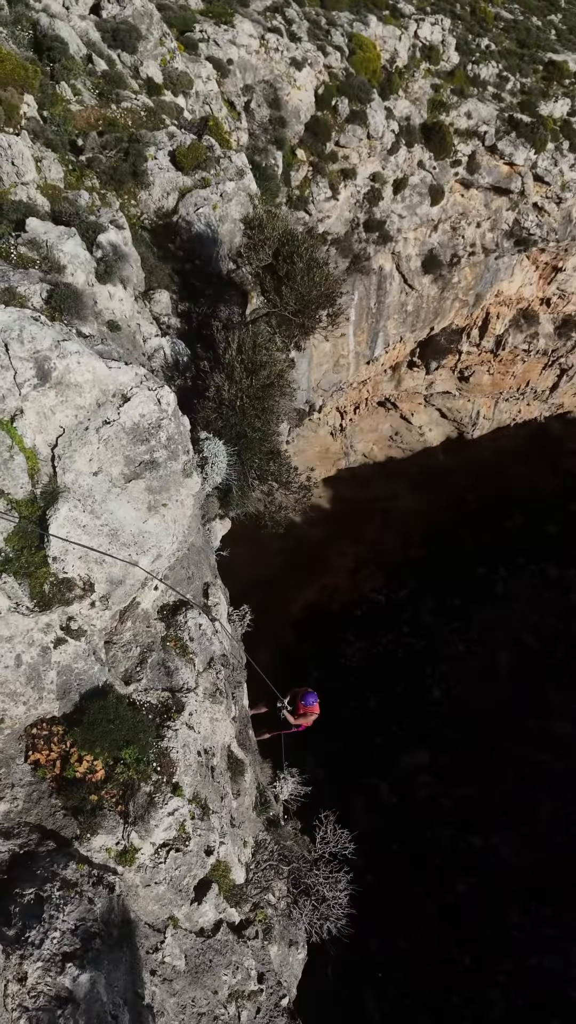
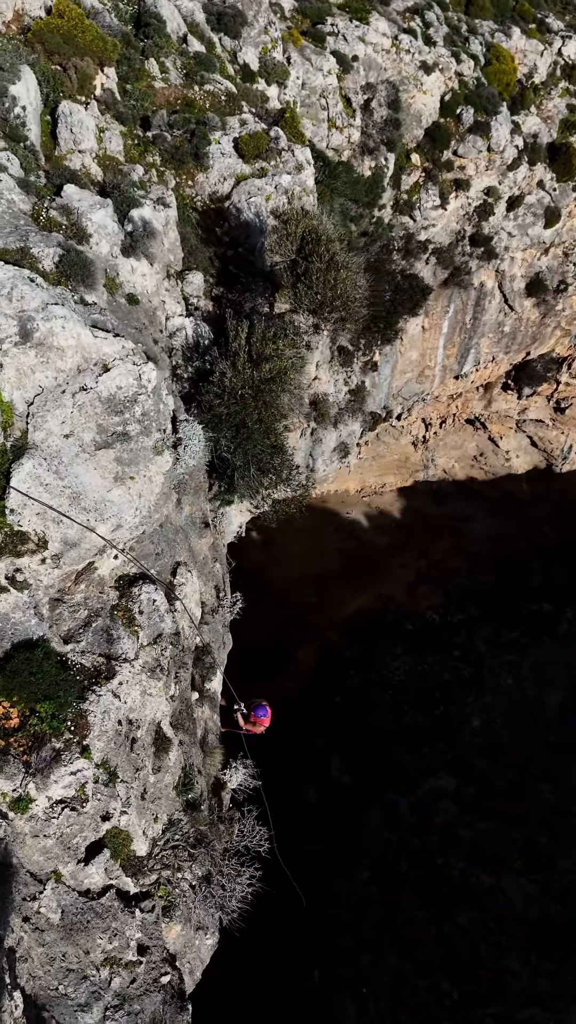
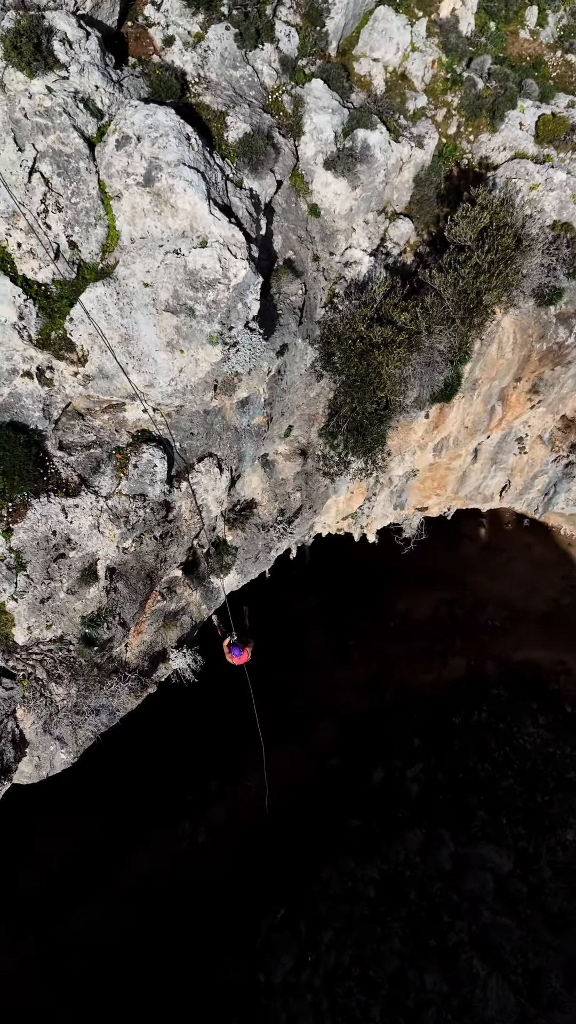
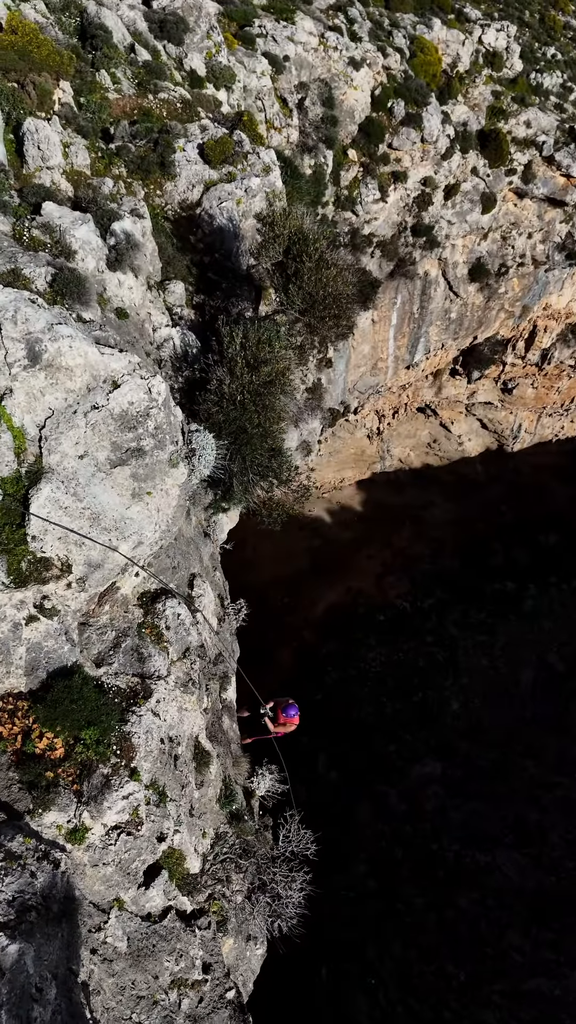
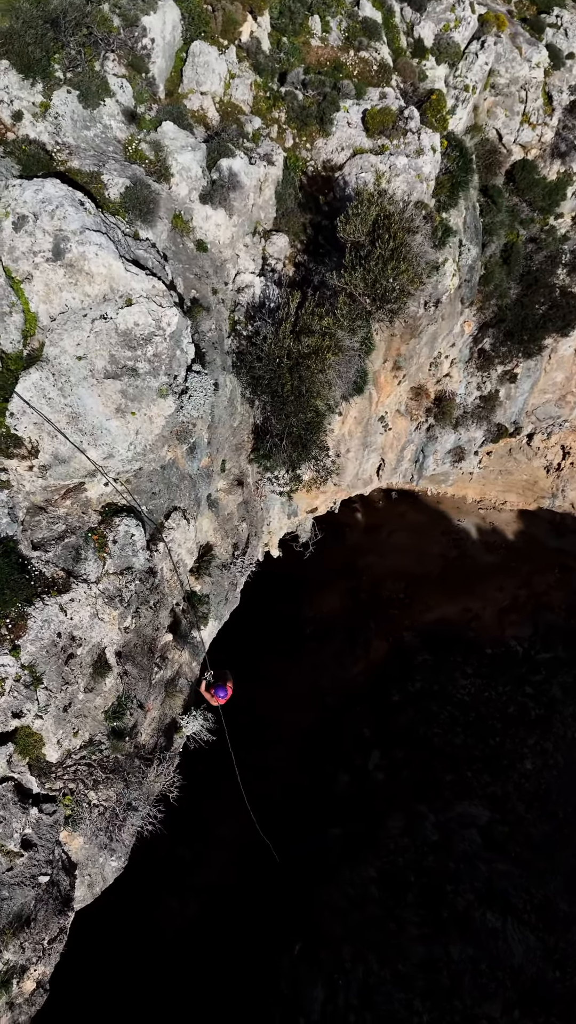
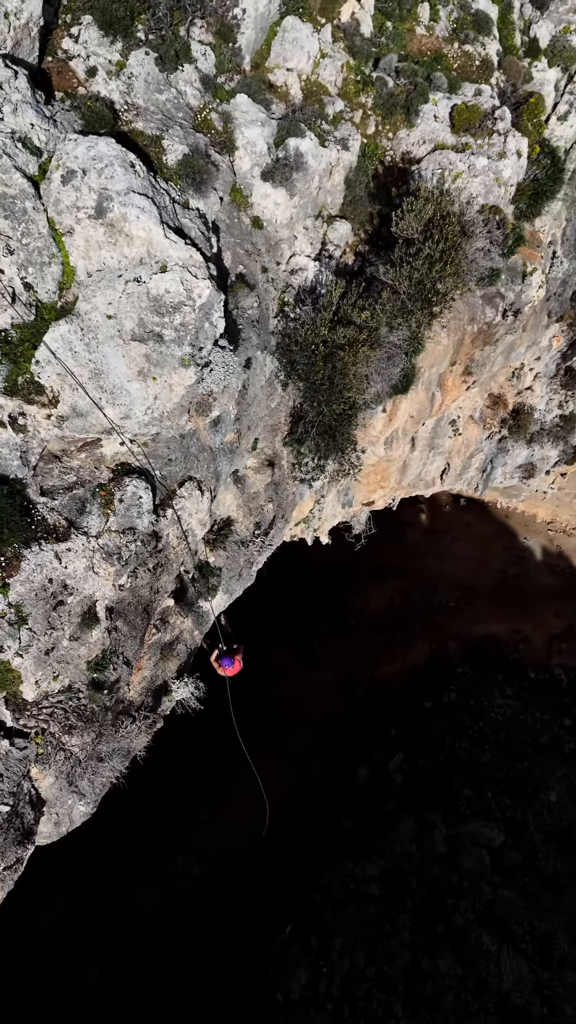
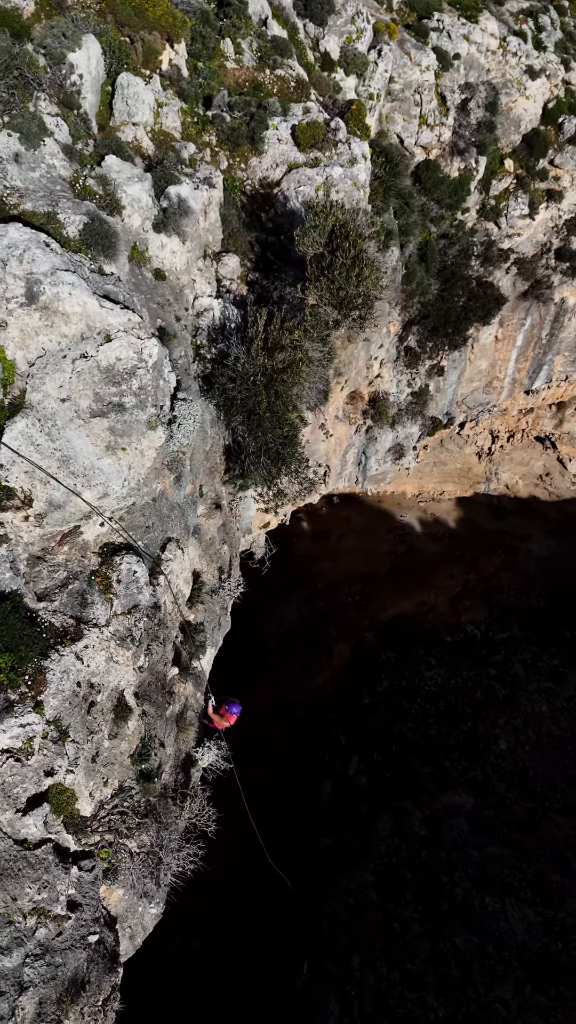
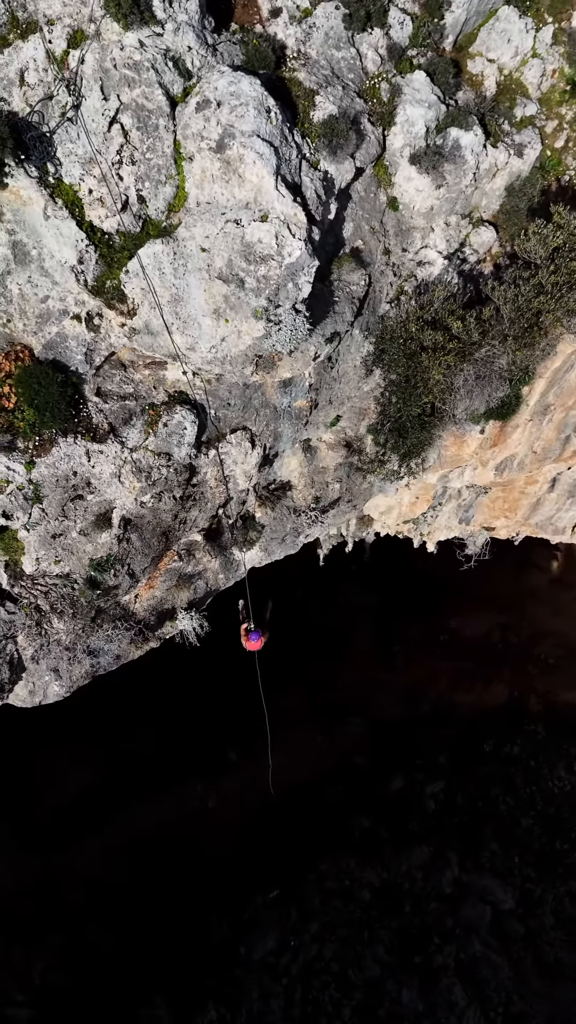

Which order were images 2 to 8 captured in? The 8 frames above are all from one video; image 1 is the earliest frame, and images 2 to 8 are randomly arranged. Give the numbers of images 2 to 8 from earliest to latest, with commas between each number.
4, 2, 7, 5, 6, 3, 8
